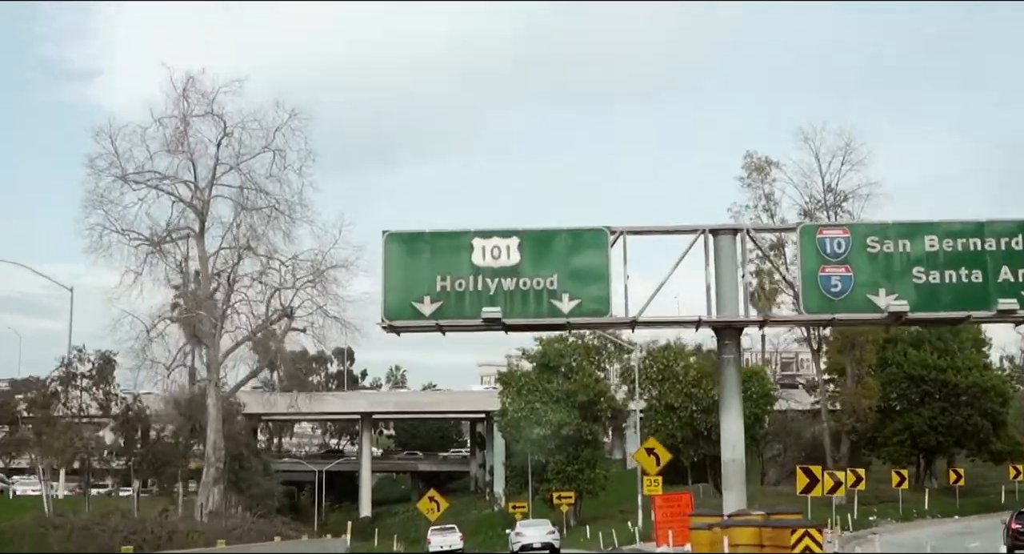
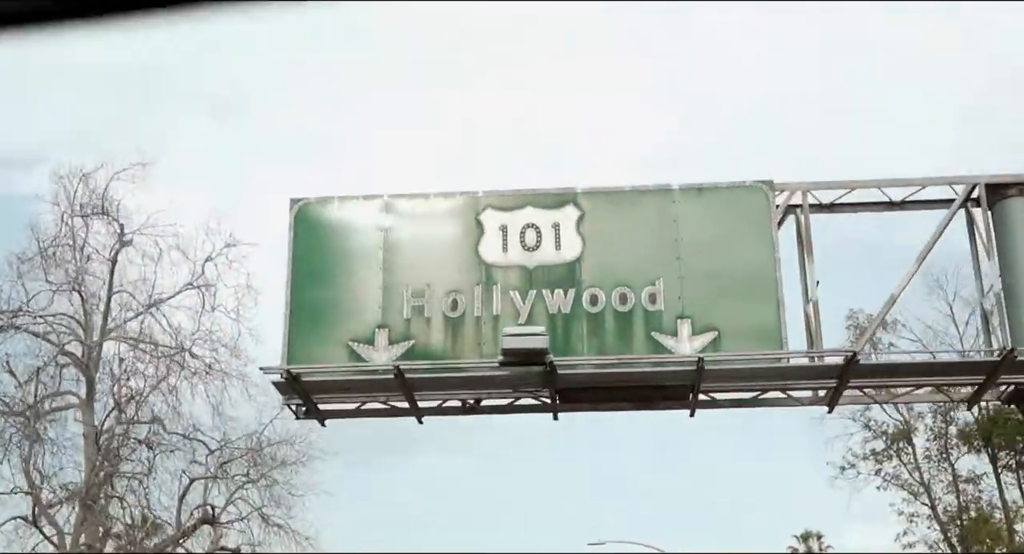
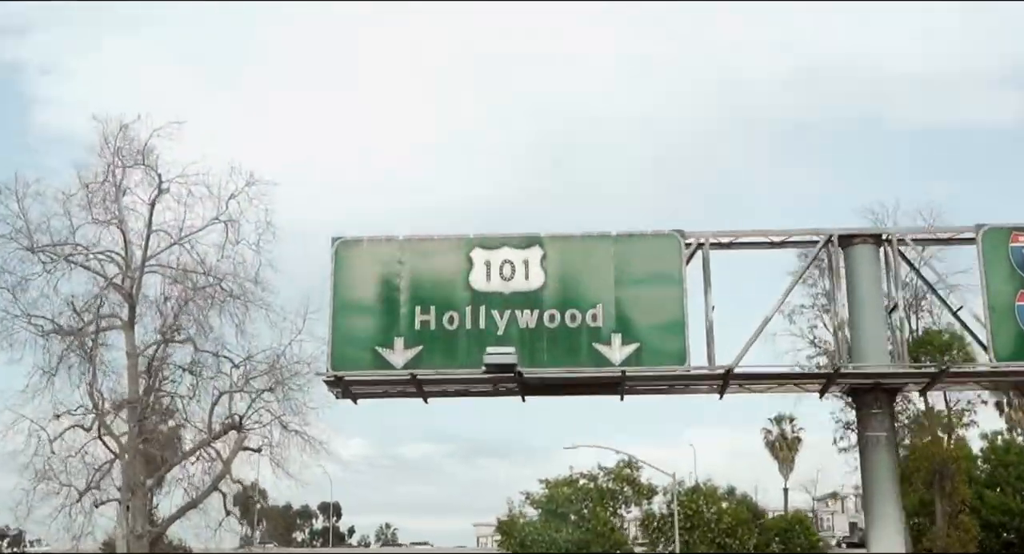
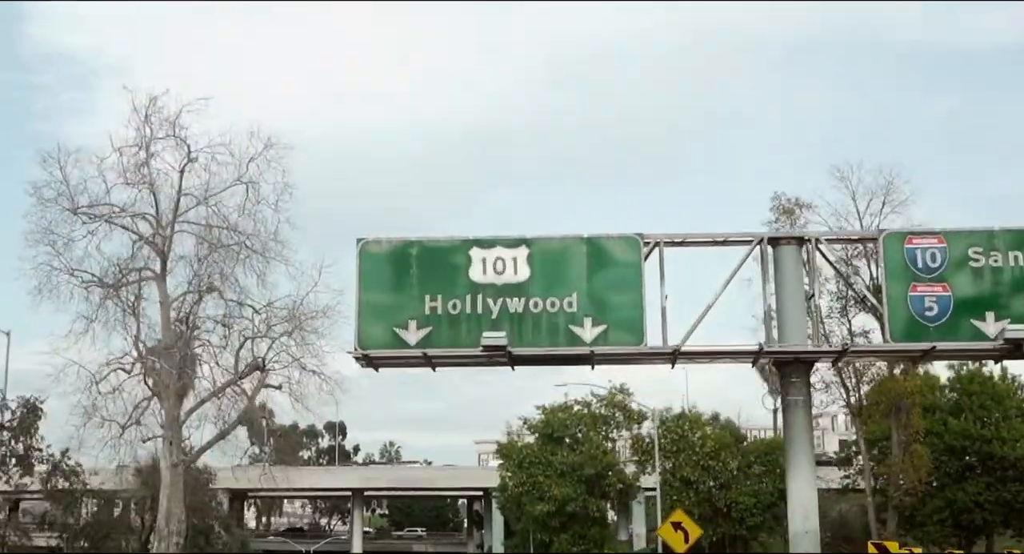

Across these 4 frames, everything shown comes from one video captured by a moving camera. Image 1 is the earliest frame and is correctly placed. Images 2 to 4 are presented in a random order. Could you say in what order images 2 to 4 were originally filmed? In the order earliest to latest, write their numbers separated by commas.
4, 3, 2
